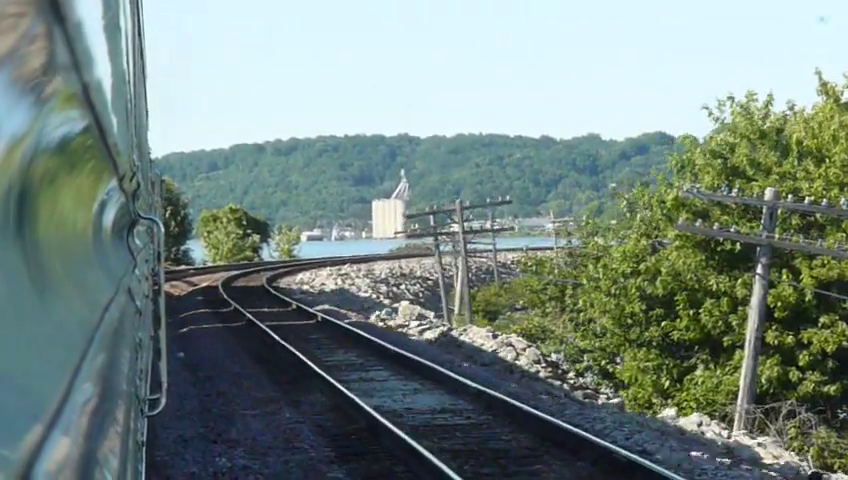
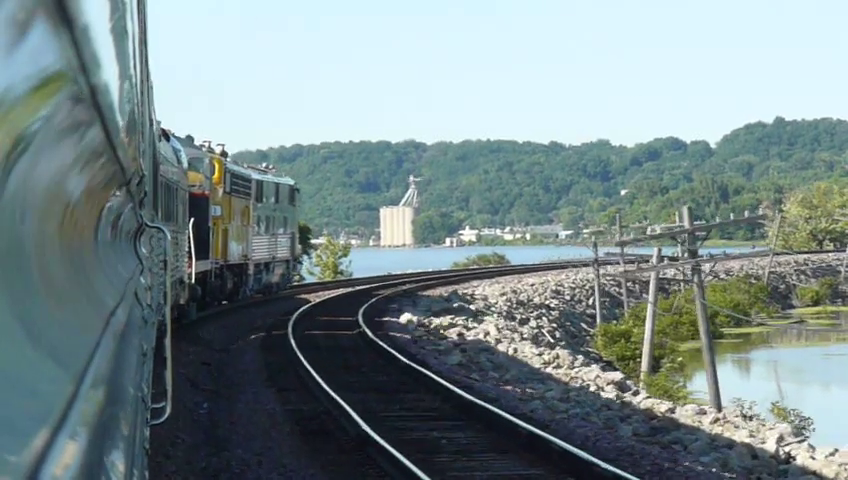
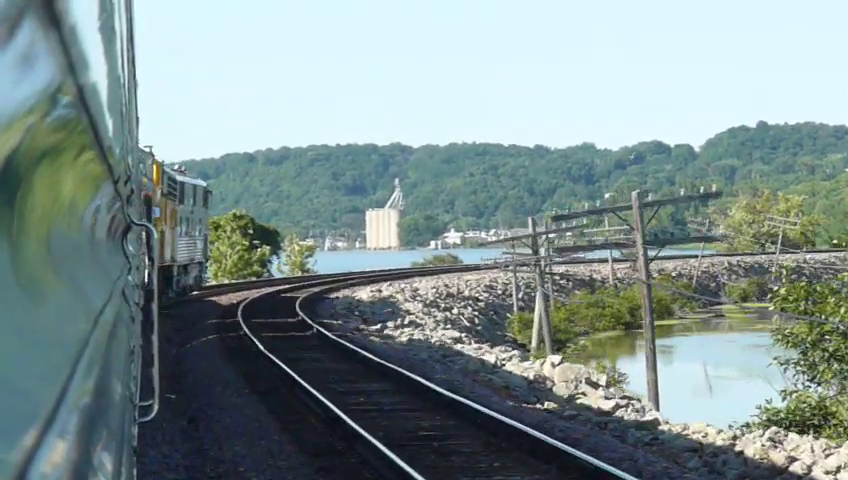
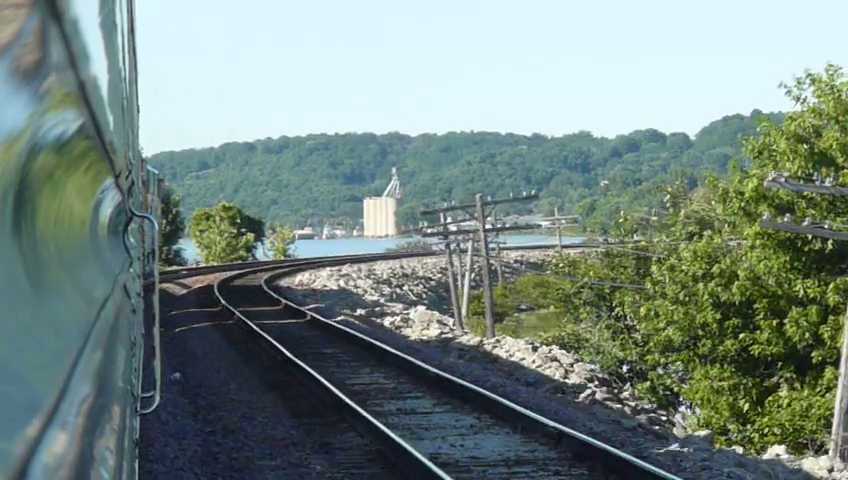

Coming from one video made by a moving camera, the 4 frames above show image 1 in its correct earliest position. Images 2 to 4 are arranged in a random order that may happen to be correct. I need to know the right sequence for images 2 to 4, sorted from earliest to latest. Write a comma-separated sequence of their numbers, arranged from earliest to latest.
4, 3, 2
